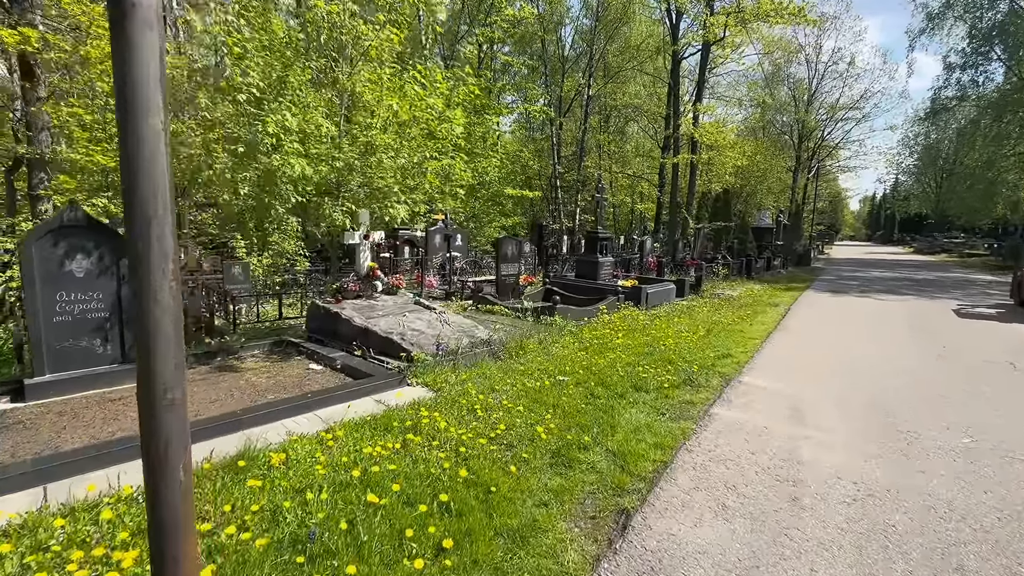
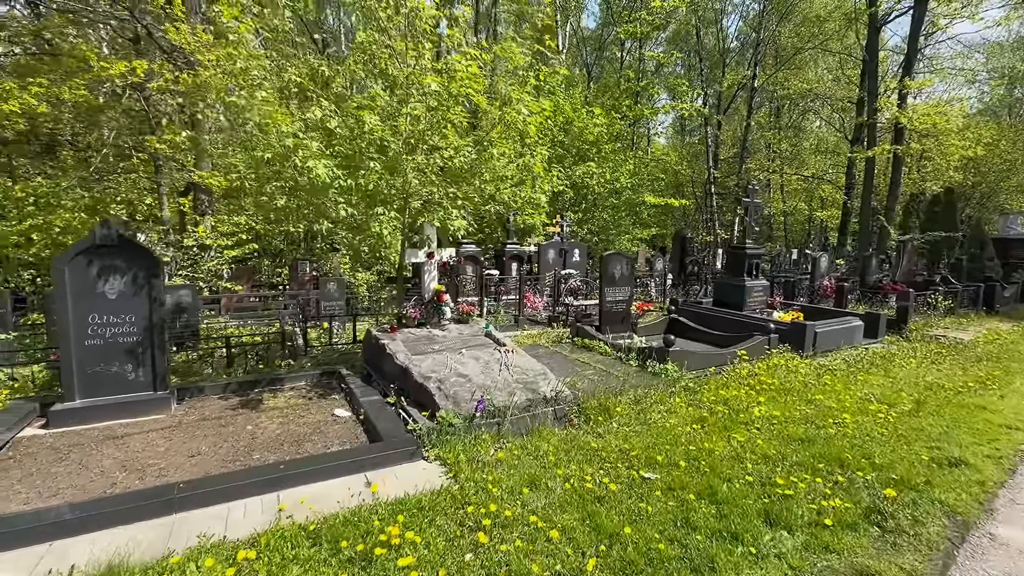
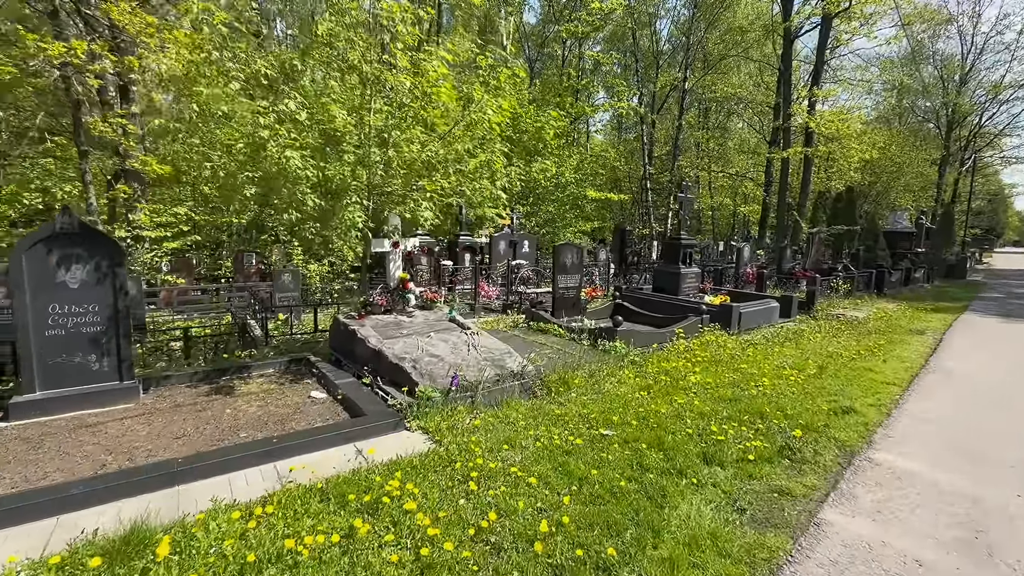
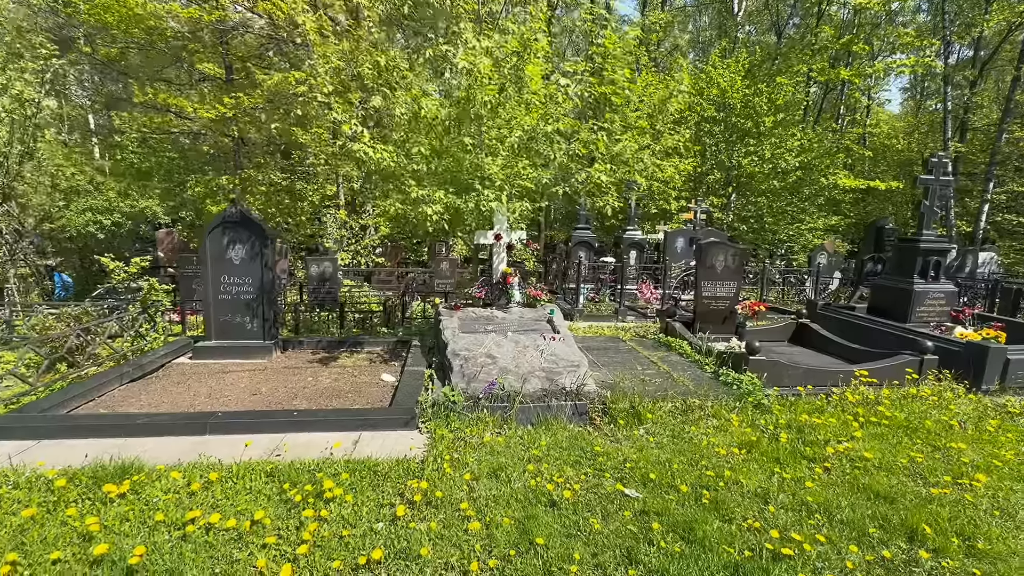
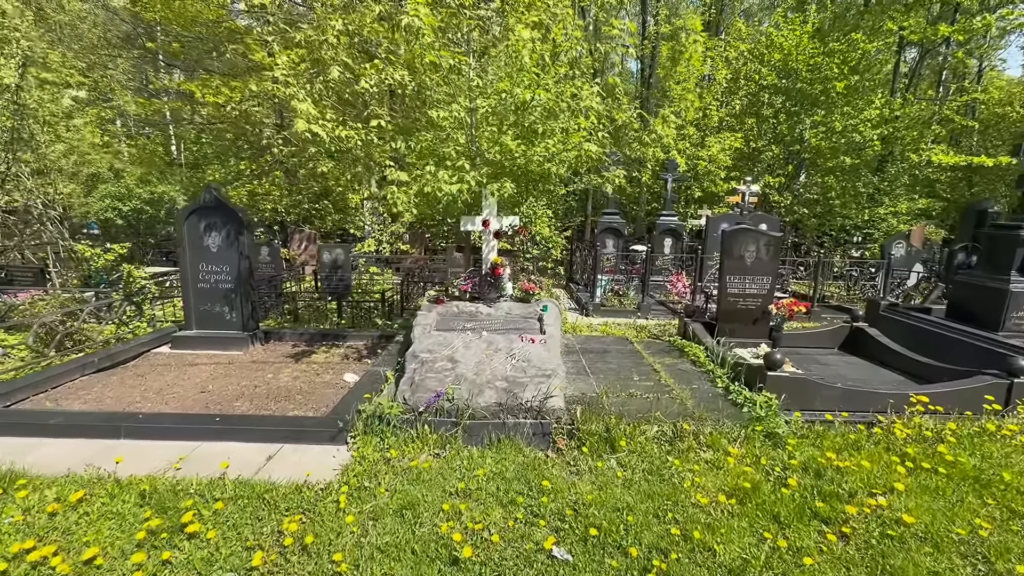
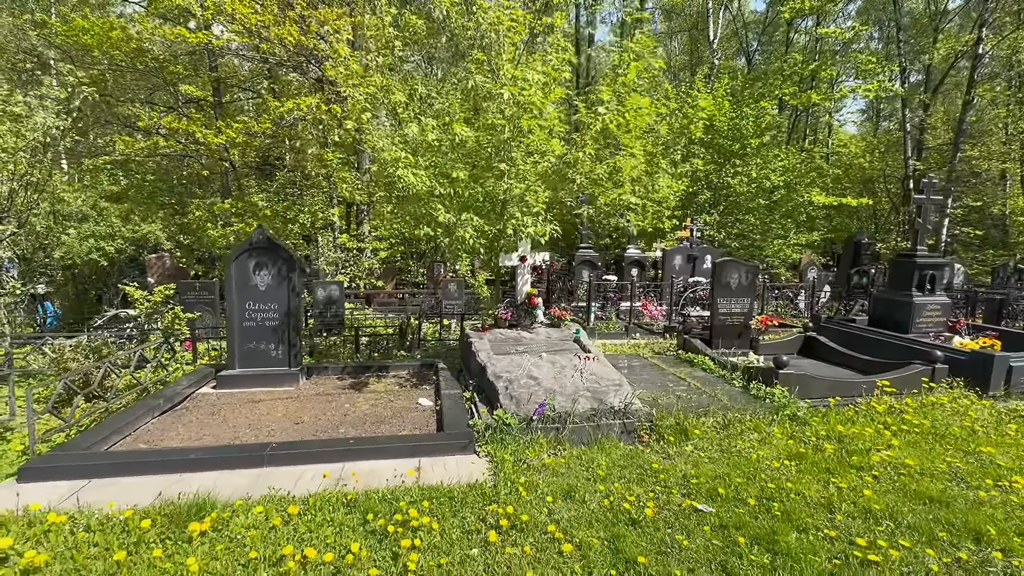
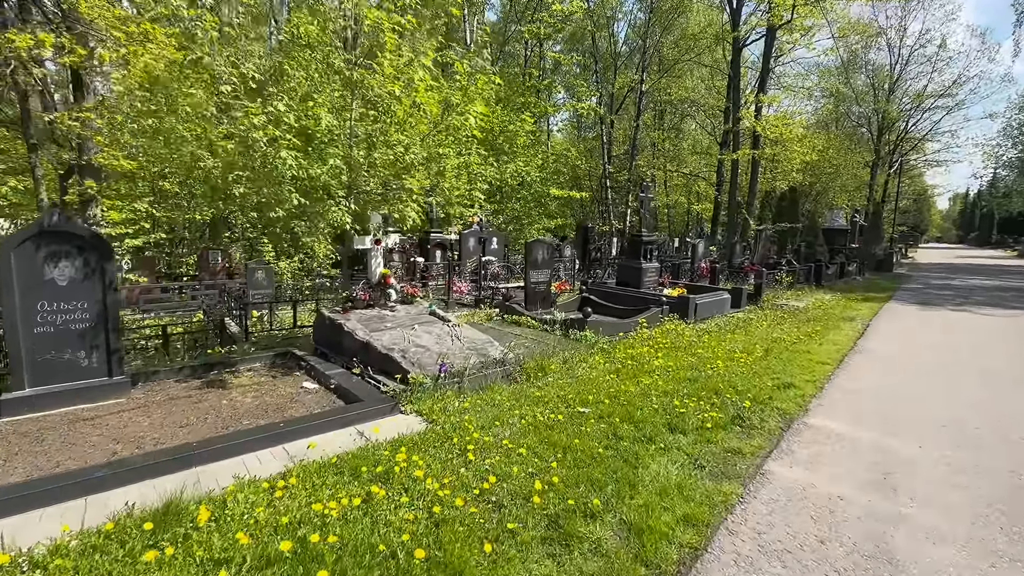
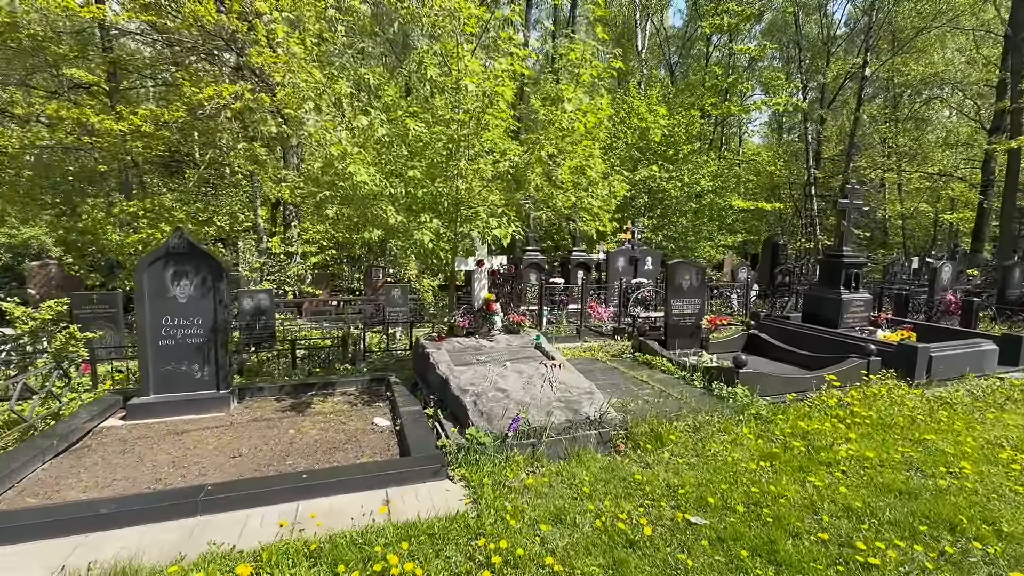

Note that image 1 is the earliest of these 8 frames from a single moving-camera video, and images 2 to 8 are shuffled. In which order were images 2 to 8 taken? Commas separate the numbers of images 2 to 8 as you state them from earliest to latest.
7, 3, 2, 8, 6, 4, 5
